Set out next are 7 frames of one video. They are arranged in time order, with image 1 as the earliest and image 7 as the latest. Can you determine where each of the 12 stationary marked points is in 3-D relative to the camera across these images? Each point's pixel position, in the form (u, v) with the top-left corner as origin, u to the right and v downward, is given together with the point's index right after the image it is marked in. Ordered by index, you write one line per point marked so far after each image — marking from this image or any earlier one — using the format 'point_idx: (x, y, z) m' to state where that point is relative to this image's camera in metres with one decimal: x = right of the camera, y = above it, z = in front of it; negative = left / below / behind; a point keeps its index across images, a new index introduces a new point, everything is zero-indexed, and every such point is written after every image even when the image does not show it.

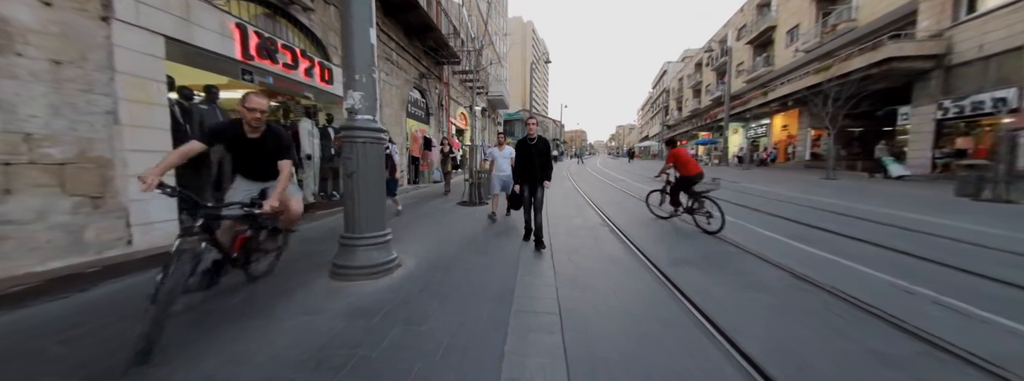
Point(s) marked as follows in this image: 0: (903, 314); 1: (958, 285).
0: (+3.8, -1.3, +2.6) m
1: (+5.6, -1.2, +3.2) m
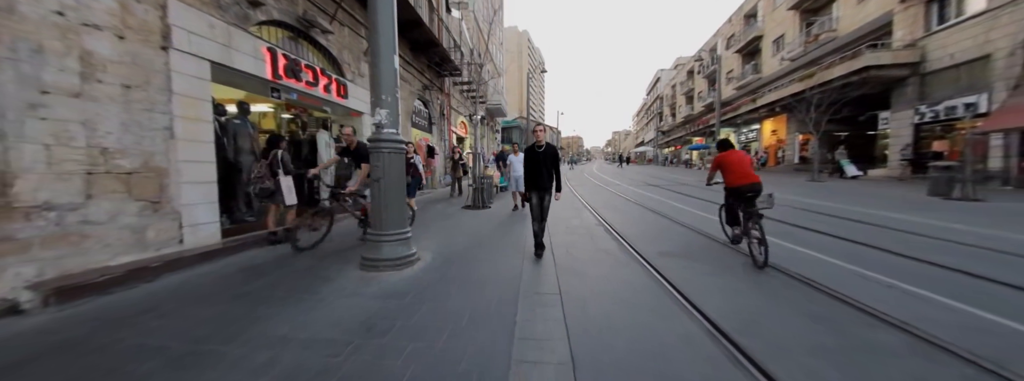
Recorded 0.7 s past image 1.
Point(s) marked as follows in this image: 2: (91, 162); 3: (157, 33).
0: (+3.9, -1.2, +3.1) m
1: (+5.6, -1.2, +3.7) m
2: (-4.5, +0.3, +3.0) m
3: (-4.4, +1.9, +3.4) m
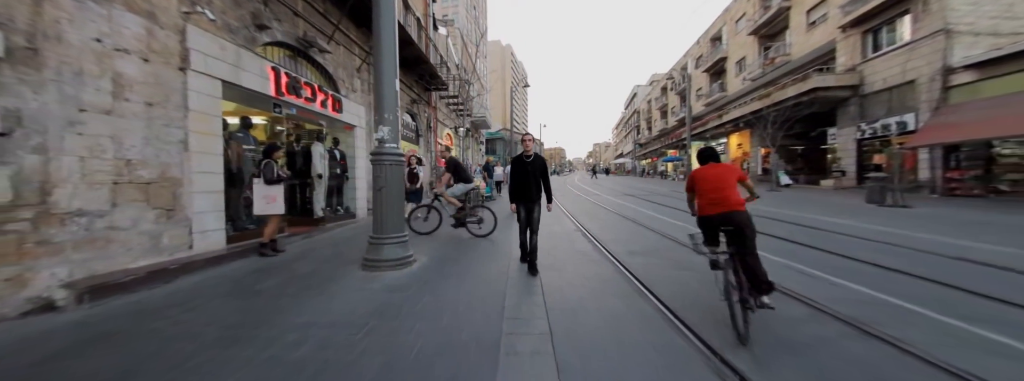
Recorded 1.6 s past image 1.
0: (+3.7, -1.3, +3.7) m
1: (+5.5, -1.3, +4.5) m
2: (-4.6, +0.2, +3.2) m
3: (-4.6, +1.8, +3.8) m
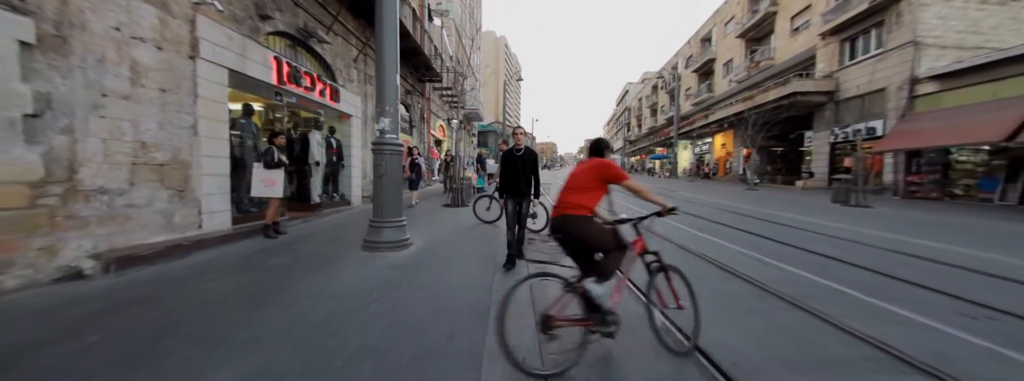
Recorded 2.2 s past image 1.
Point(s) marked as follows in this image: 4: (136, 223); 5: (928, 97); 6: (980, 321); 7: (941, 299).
0: (+3.6, -1.3, +4.3) m
1: (+5.3, -1.2, +5.1) m
2: (-4.7, +0.5, +3.5) m
3: (-4.6, +2.1, +4.0) m
4: (-4.7, -0.4, +3.5) m
5: (+19.8, +4.4, +13.2) m
6: (+5.0, -1.4, +3.0) m
7: (+5.4, -1.4, +3.6) m
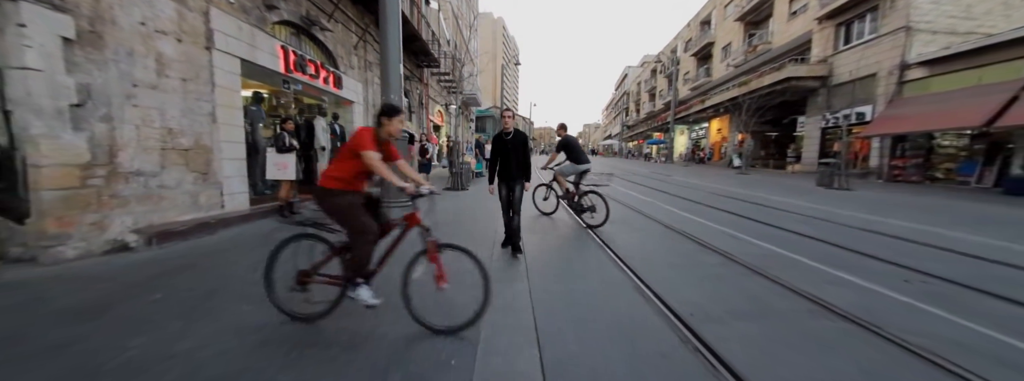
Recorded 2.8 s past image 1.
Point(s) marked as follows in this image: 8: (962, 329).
0: (+3.5, -1.0, +4.7) m
1: (+5.2, -0.9, +5.6) m
2: (-4.8, +0.7, +3.8) m
3: (-4.7, +2.3, +4.2) m
4: (-4.8, -0.2, +3.9) m
5: (+19.7, +5.2, +13.5) m
6: (+4.9, -1.2, +3.5) m
7: (+5.4, -1.1, +4.1) m
8: (+3.9, -1.3, +2.4) m
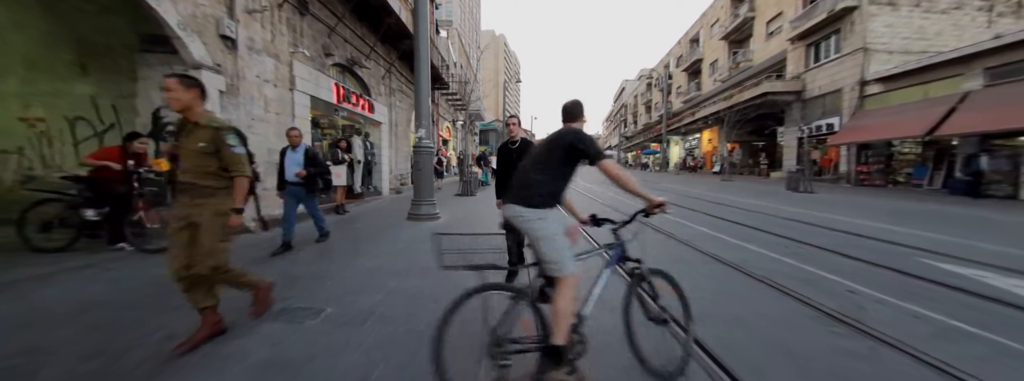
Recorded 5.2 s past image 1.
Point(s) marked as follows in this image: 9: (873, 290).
0: (+3.5, -0.9, +6.2) m
1: (+5.2, -0.9, +7.0) m
2: (-4.8, +0.7, +5.4) m
3: (-4.7, +2.3, +5.9) m
4: (-4.7, -0.2, +5.4) m
5: (+19.8, +5.1, +15.0) m
6: (+4.9, -1.1, +4.9) m
7: (+5.4, -1.0, +5.5) m
8: (+3.9, -1.2, +3.8) m
9: (+4.5, -1.2, +3.4) m
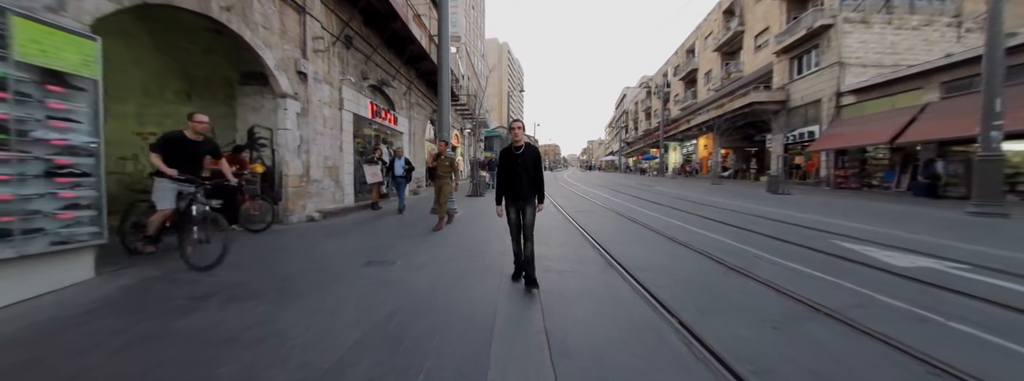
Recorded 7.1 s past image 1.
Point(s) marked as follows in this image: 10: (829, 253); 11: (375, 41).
0: (+3.7, -0.9, +7.5) m
1: (+5.4, -0.9, +8.3) m
2: (-4.6, +0.7, +6.8) m
3: (-4.6, +2.3, +7.4) m
4: (-4.6, -0.2, +6.9) m
5: (+20.0, +4.9, +16.3) m
6: (+5.1, -1.0, +6.2) m
7: (+5.6, -1.0, +6.8) m
8: (+4.0, -1.1, +5.1) m
9: (+4.5, -1.2, +4.7) m
10: (+5.7, -1.1, +5.0) m
11: (-4.5, +4.9, +9.0) m
